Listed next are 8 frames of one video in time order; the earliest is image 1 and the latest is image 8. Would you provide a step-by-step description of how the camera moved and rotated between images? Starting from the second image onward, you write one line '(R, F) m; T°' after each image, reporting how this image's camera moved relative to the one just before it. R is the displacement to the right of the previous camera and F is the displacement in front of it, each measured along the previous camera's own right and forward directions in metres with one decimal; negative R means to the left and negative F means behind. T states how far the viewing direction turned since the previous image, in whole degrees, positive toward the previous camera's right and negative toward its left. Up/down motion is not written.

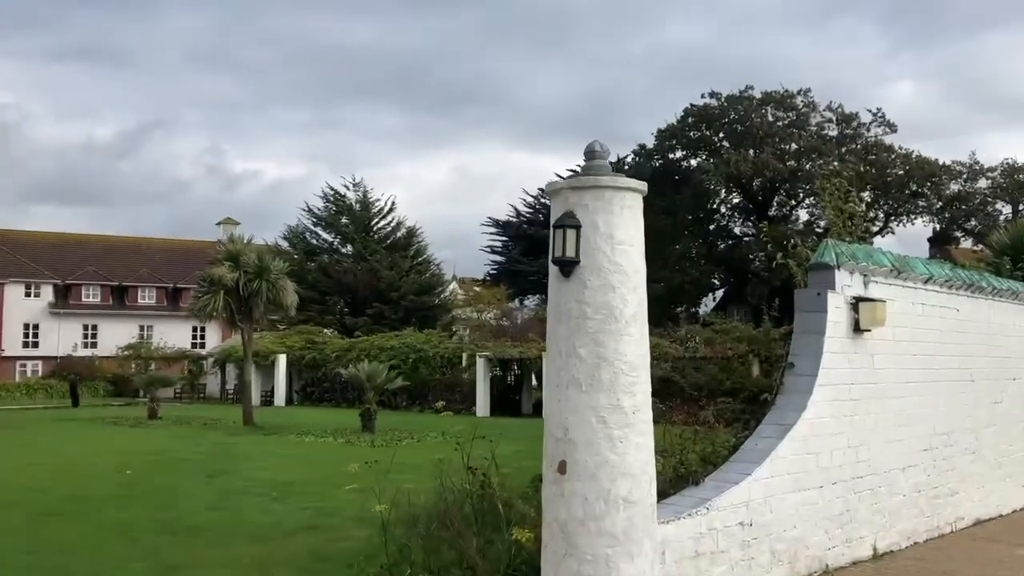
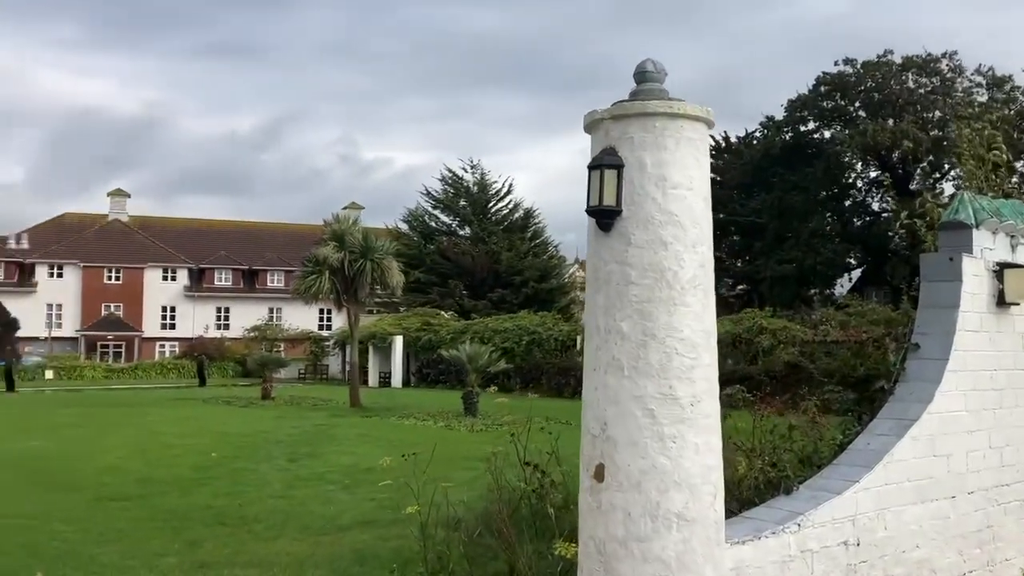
(+0.4, +1.0) m; -8°
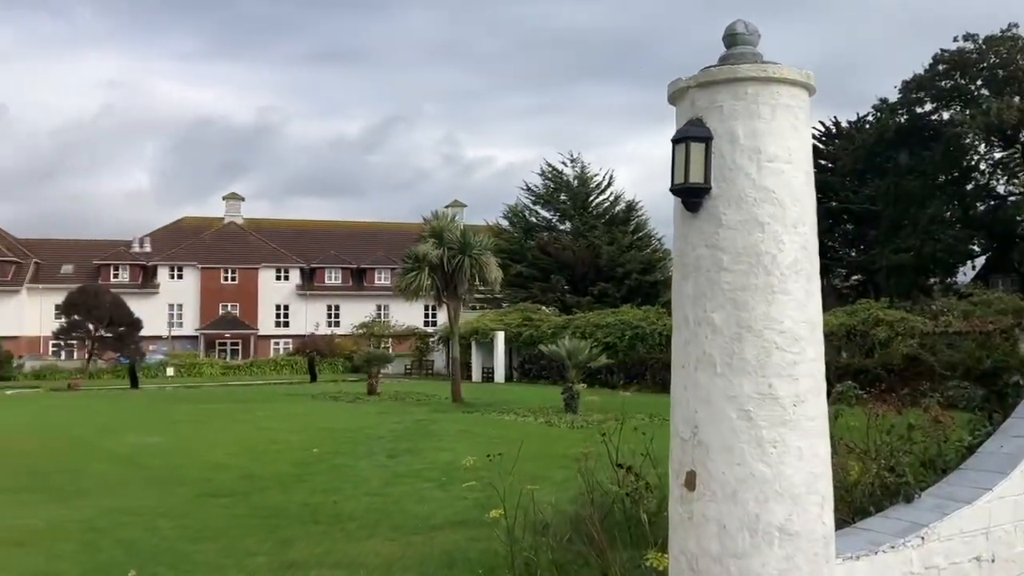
(+0.1, +0.3) m; -7°
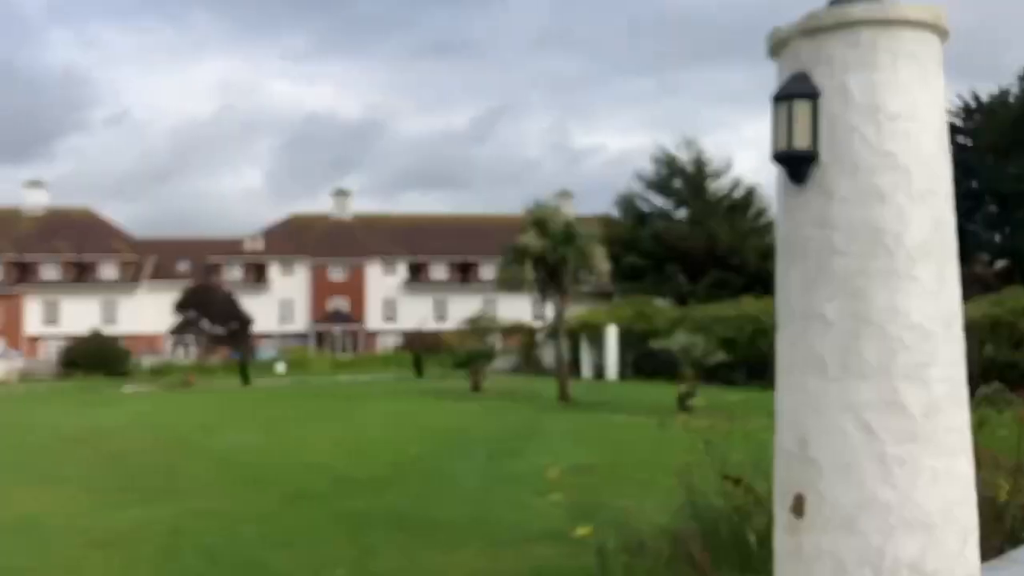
(+0.2, +0.5) m; -7°
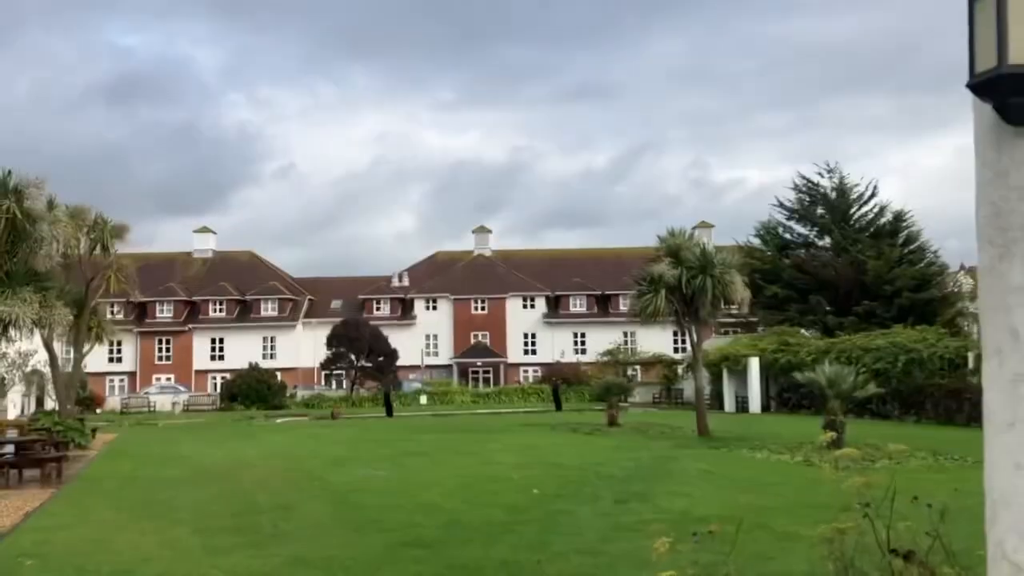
(+0.2, +1.0) m; -8°
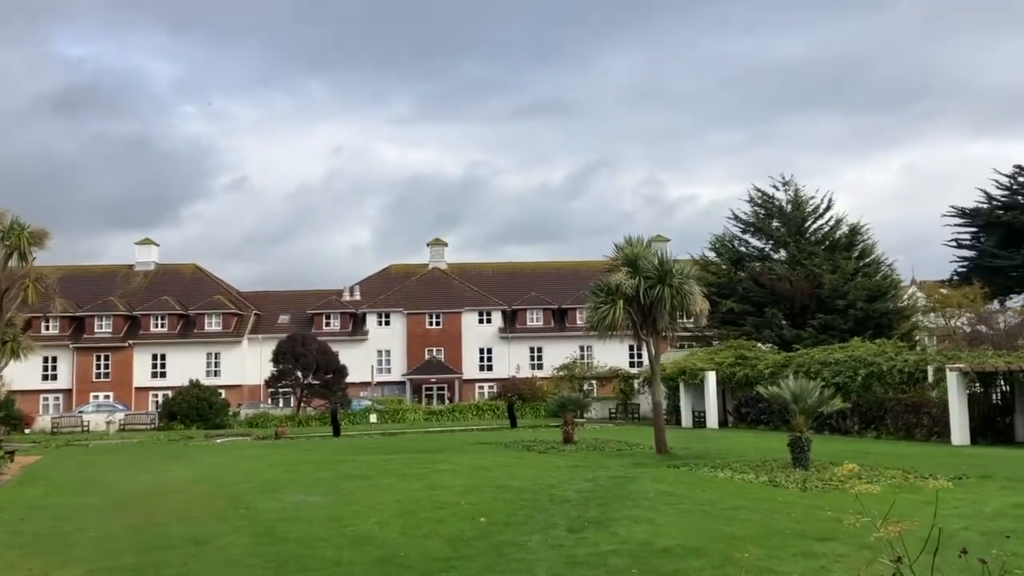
(+0.1, +1.1) m; +3°
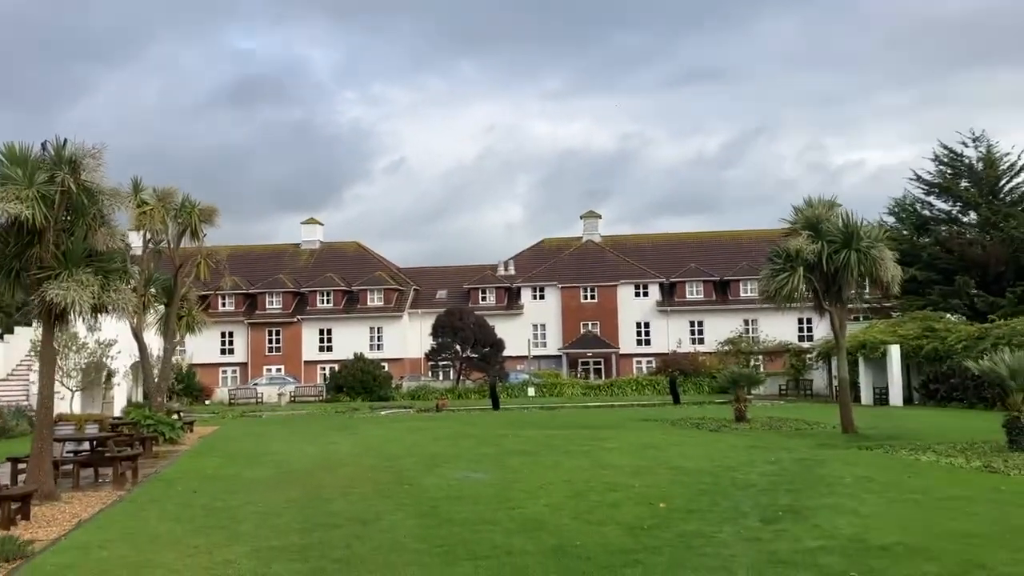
(-0.3, +0.9) m; -10°
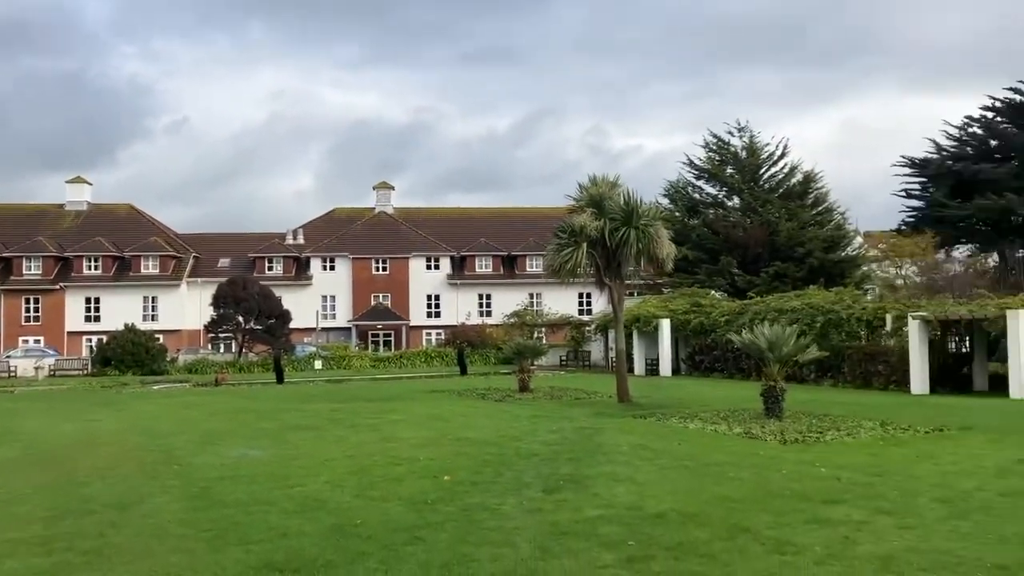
(+0.1, +0.3) m; +13°
